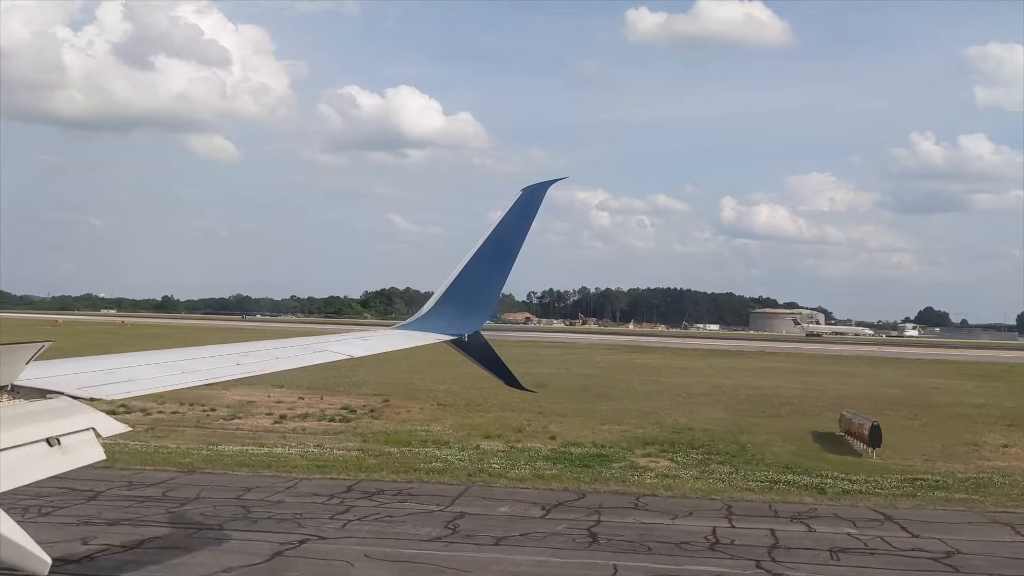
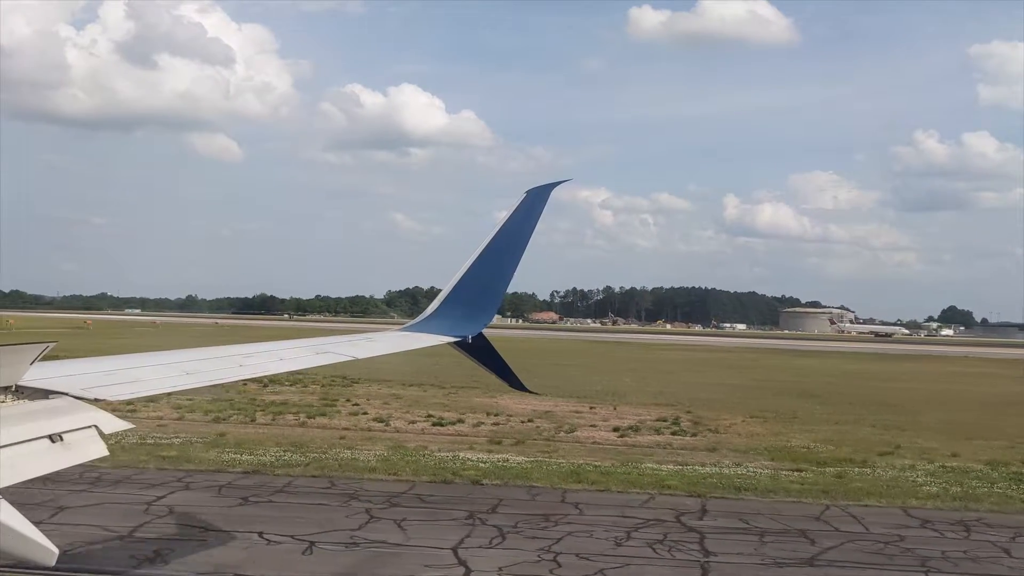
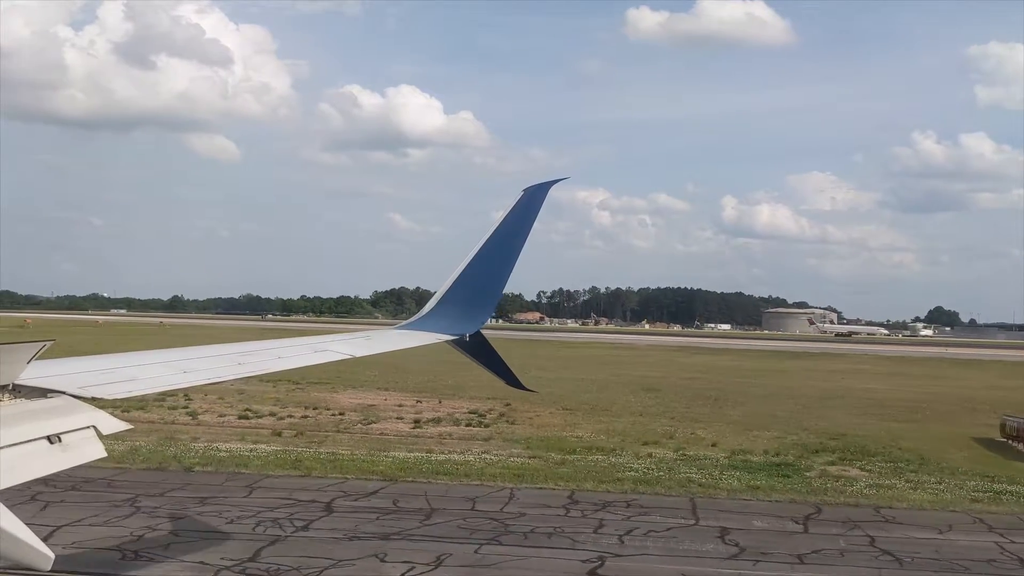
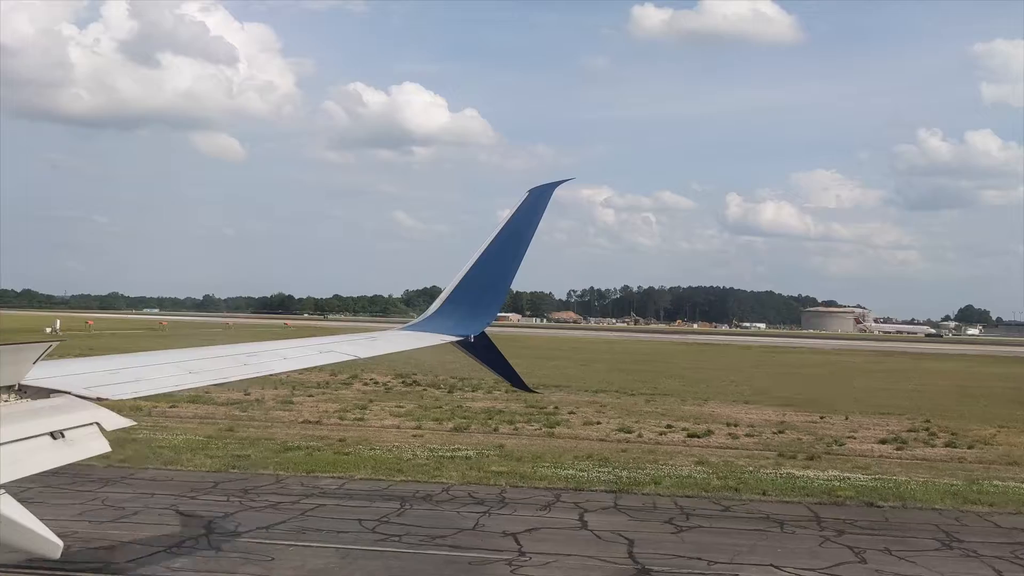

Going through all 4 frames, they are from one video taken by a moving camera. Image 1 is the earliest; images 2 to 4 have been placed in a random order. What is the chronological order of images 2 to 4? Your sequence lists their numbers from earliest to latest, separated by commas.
3, 2, 4
